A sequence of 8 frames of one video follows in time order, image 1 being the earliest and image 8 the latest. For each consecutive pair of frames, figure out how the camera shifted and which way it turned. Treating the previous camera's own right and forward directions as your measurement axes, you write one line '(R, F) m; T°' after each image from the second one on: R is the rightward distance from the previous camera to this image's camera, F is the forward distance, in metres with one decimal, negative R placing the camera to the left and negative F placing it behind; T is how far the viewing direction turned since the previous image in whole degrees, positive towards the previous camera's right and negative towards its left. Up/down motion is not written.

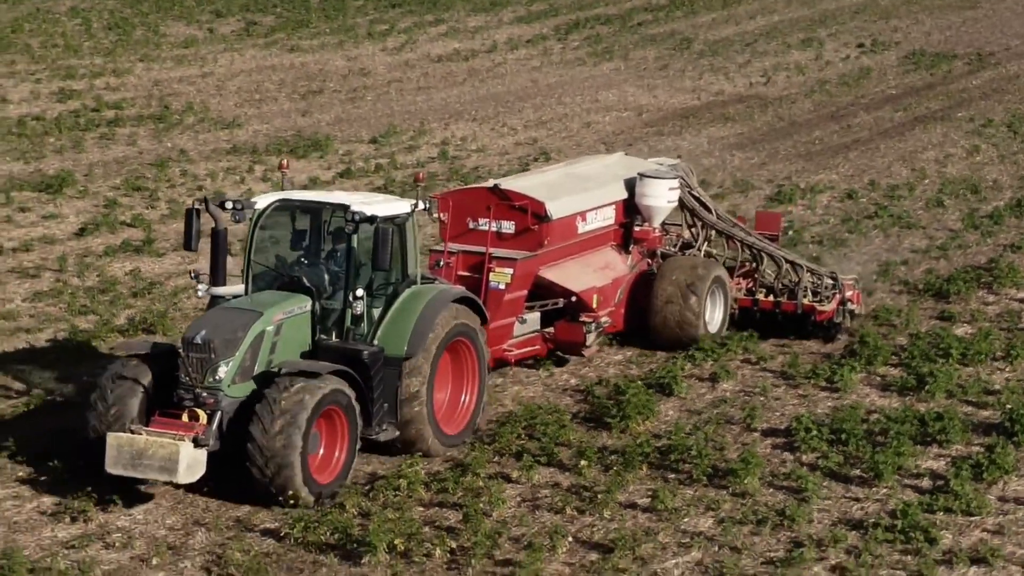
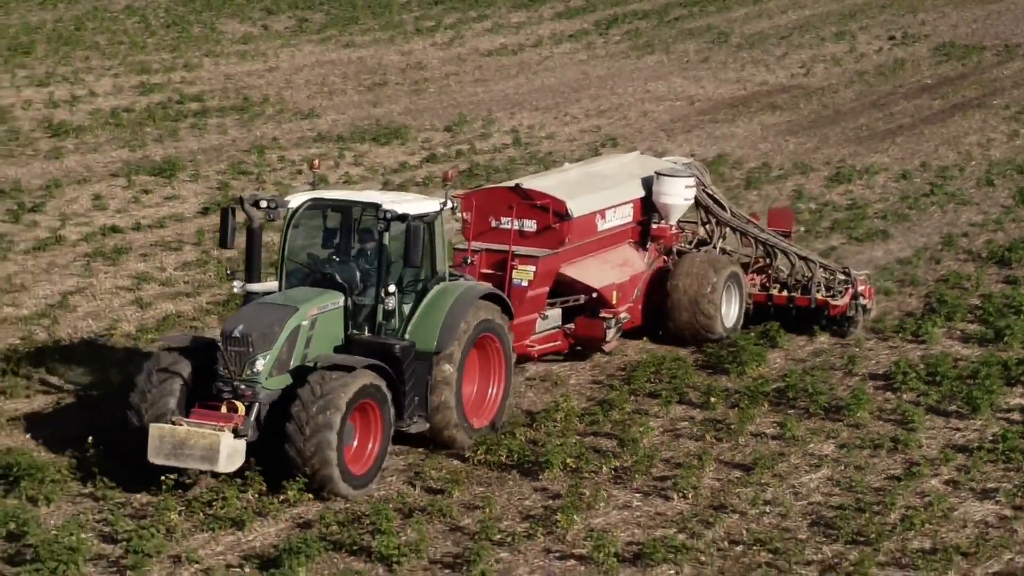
(-1.0, -1.3) m; 0°
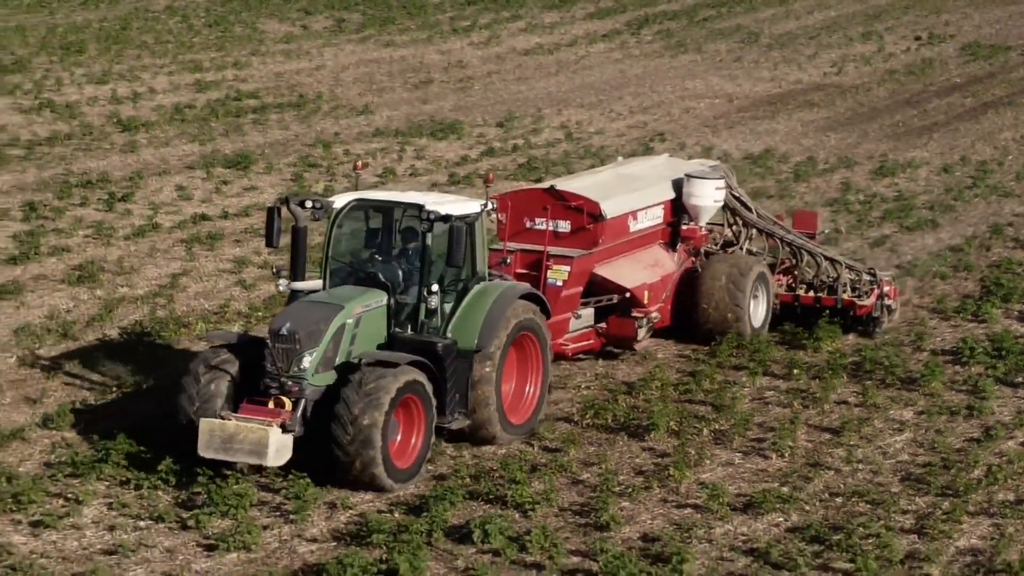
(-0.8, -0.8) m; 0°
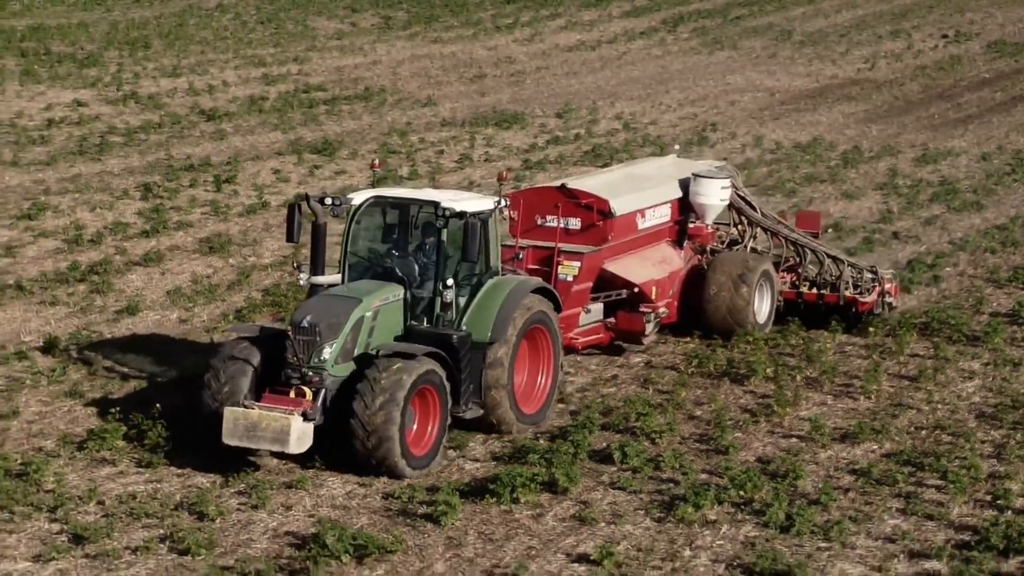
(-0.9, -1.3) m; 0°
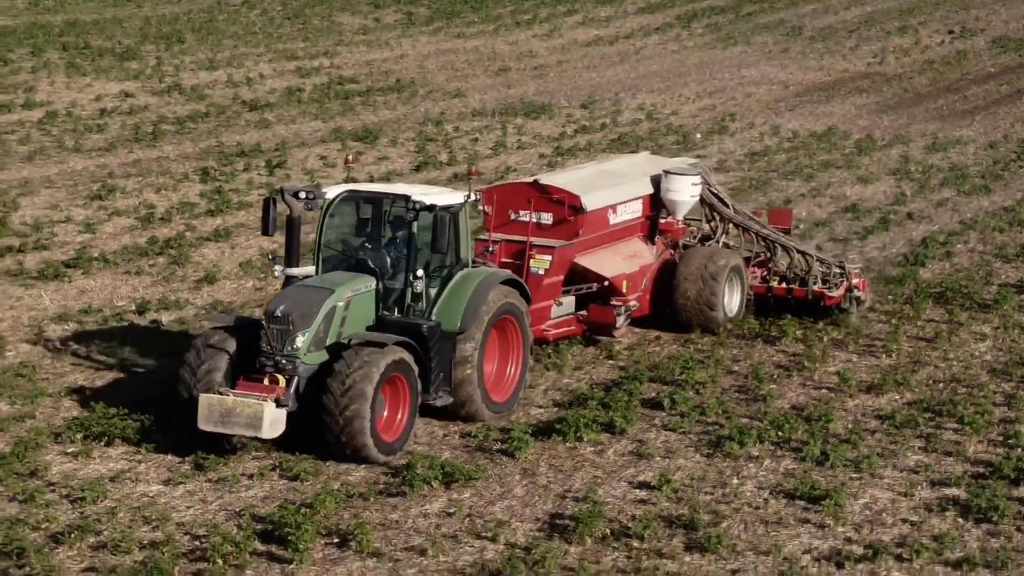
(-0.5, -1.1) m; 0°
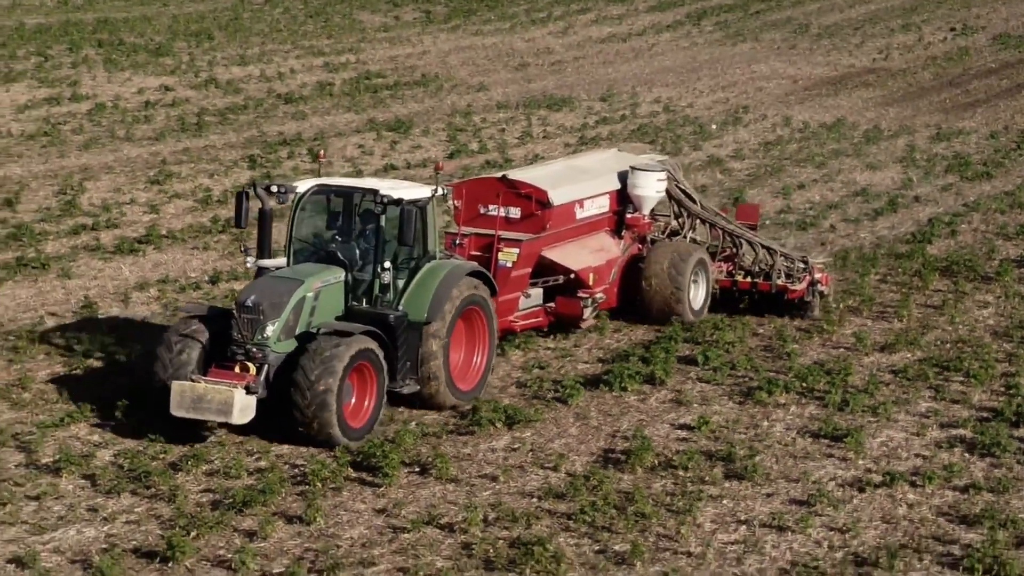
(-0.4, -1.1) m; 0°
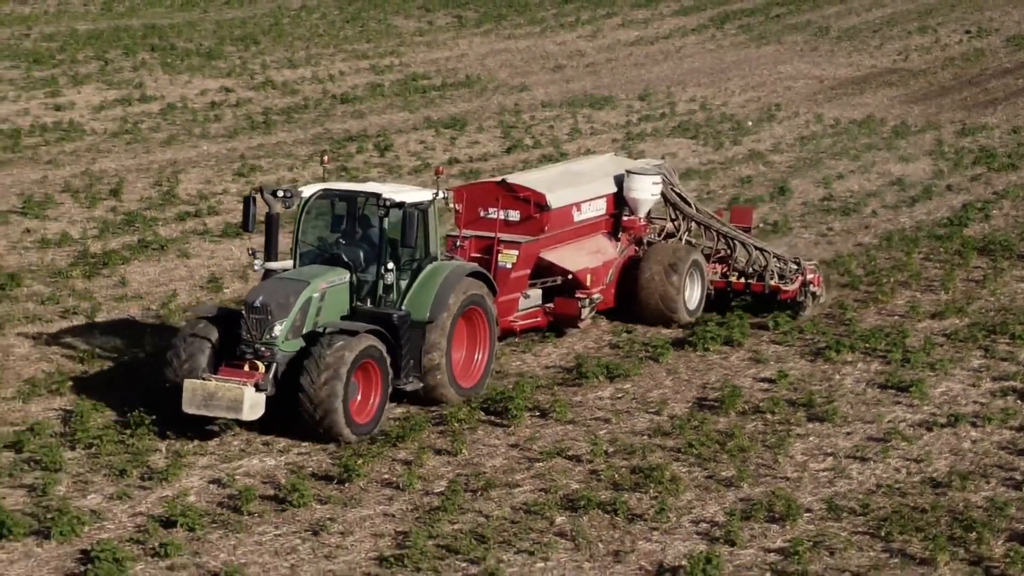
(-0.8, -1.3) m; 0°
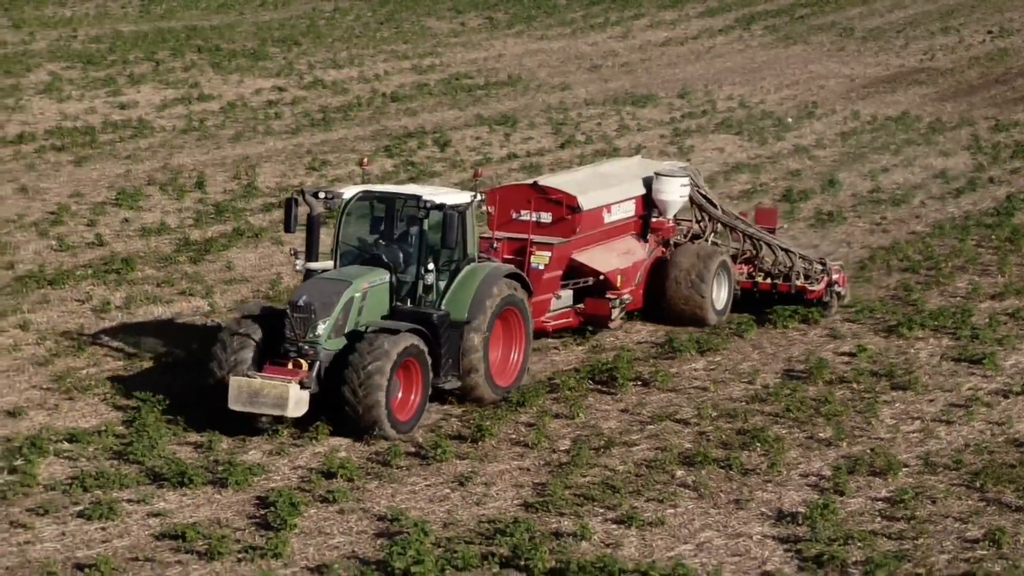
(-0.9, -0.8) m; 0°
